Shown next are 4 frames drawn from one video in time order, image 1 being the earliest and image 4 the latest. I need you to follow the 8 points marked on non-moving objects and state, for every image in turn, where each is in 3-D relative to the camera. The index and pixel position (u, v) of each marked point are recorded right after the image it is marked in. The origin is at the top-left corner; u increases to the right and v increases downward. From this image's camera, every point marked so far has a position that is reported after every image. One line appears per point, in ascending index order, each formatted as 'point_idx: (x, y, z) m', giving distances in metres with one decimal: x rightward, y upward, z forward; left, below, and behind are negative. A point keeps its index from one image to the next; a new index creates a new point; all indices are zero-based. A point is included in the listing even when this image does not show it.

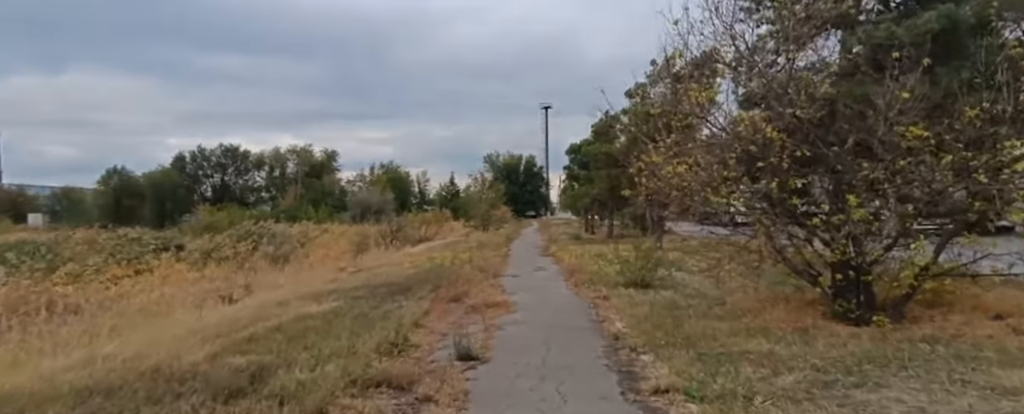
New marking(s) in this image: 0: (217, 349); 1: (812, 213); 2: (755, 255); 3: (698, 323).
0: (-3.5, -1.7, +7.9) m
1: (+4.2, -0.1, +9.5) m
2: (+4.0, -0.8, +11.0) m
3: (+2.7, -1.7, +9.7) m
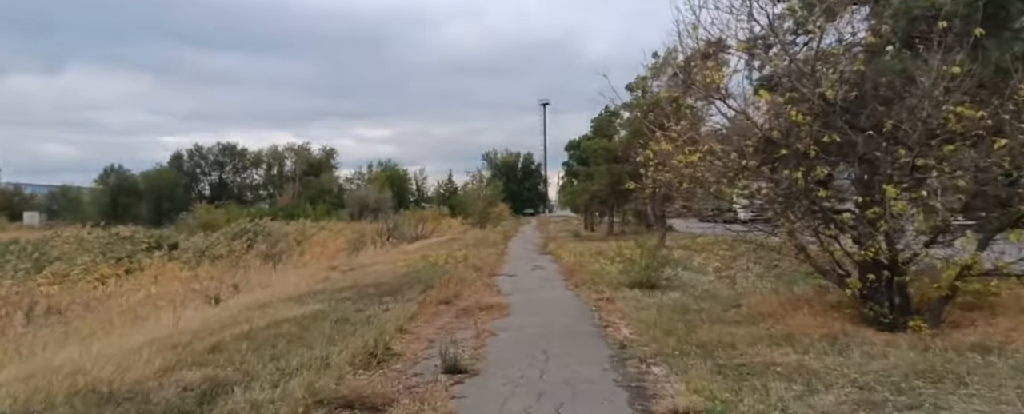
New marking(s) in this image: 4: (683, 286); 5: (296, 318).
0: (-3.5, -1.6, +6.9) m
1: (+4.2, 0.0, +8.5) m
2: (+3.9, -0.7, +10.0) m
3: (+2.6, -1.6, +8.8) m
4: (+3.6, -1.7, +14.2) m
5: (-3.2, -1.7, +10.0) m
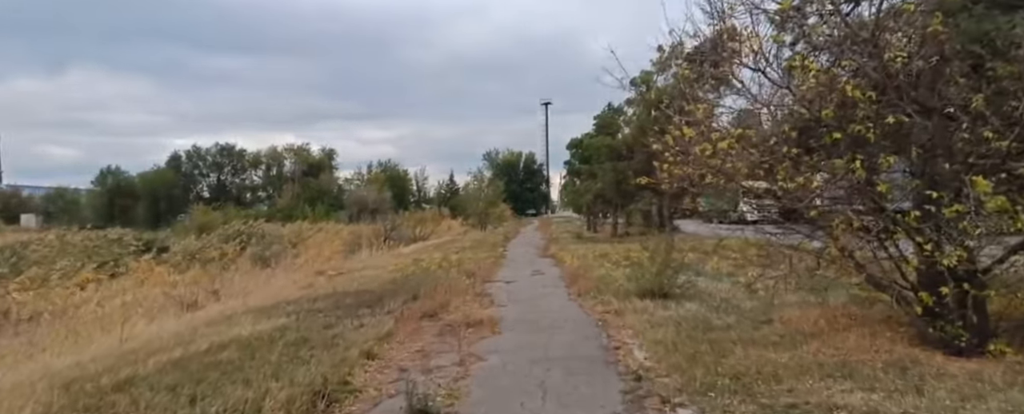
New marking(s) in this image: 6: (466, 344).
0: (-3.7, -1.6, +5.3) m
1: (+4.0, 0.0, +6.9) m
2: (+3.8, -0.7, +8.4) m
3: (+2.5, -1.6, +7.2) m
4: (+3.5, -1.7, +12.6) m
5: (-3.3, -1.7, +8.5) m
6: (-0.6, -1.8, +8.5) m
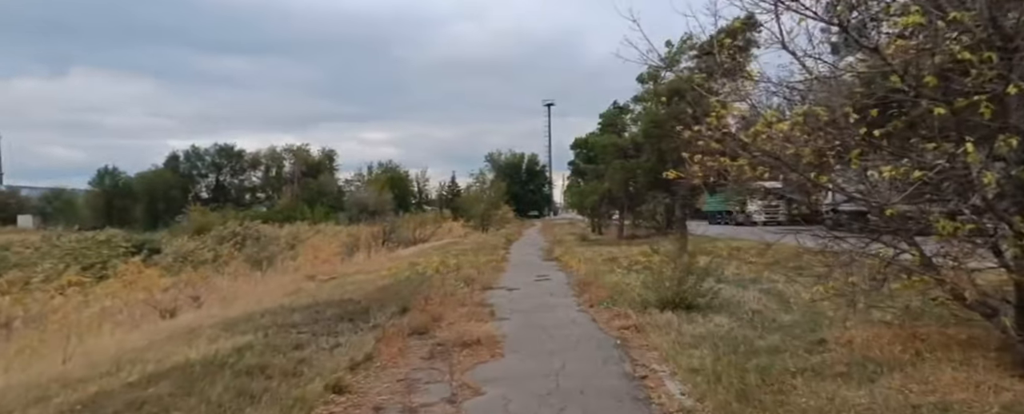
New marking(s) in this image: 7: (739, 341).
0: (-3.6, -1.6, +3.8) m
1: (+4.1, 0.0, +5.4) m
2: (+3.8, -0.6, +6.9) m
3: (+2.5, -1.6, +5.7) m
4: (+3.6, -1.6, +11.0) m
5: (-3.3, -1.6, +7.0) m
6: (-0.6, -1.7, +7.0) m
7: (+2.7, -1.6, +8.0) m
